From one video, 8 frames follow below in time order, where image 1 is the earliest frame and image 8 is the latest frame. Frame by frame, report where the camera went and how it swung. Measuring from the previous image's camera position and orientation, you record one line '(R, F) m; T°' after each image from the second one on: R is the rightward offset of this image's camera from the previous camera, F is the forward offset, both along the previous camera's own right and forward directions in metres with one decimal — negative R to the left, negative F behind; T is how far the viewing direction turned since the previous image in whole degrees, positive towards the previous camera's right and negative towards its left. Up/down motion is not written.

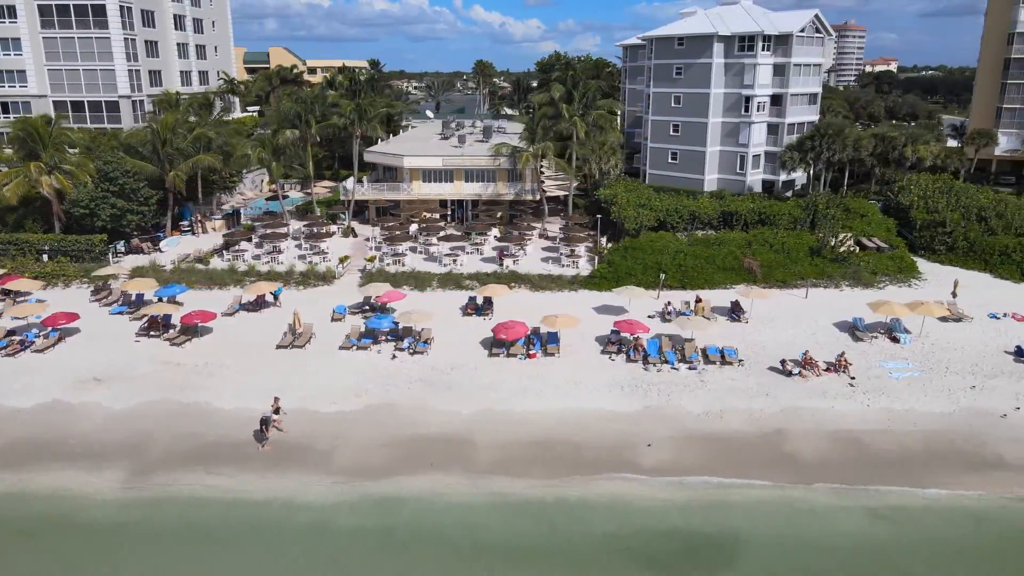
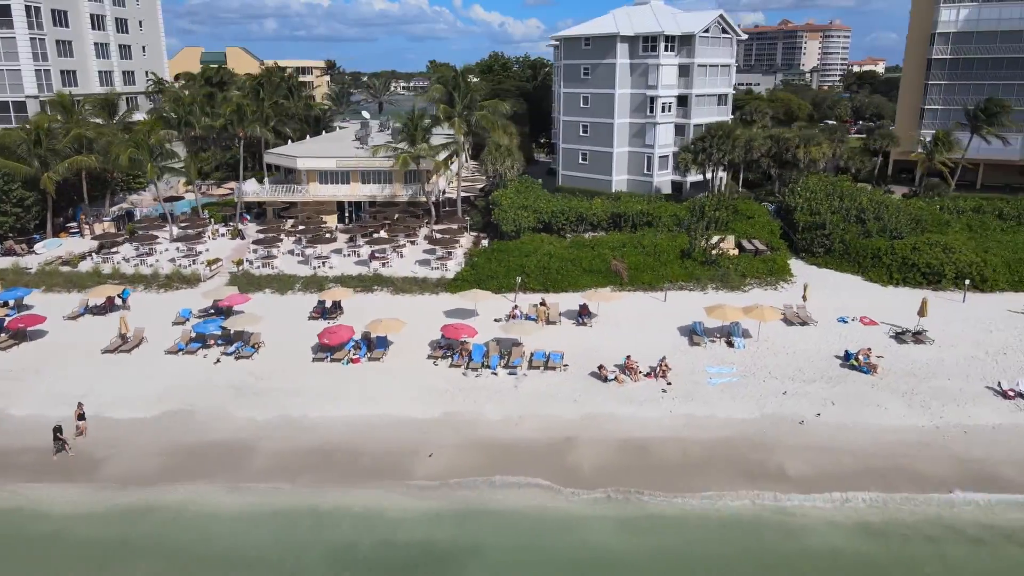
(+6.5, +0.3) m; 0°
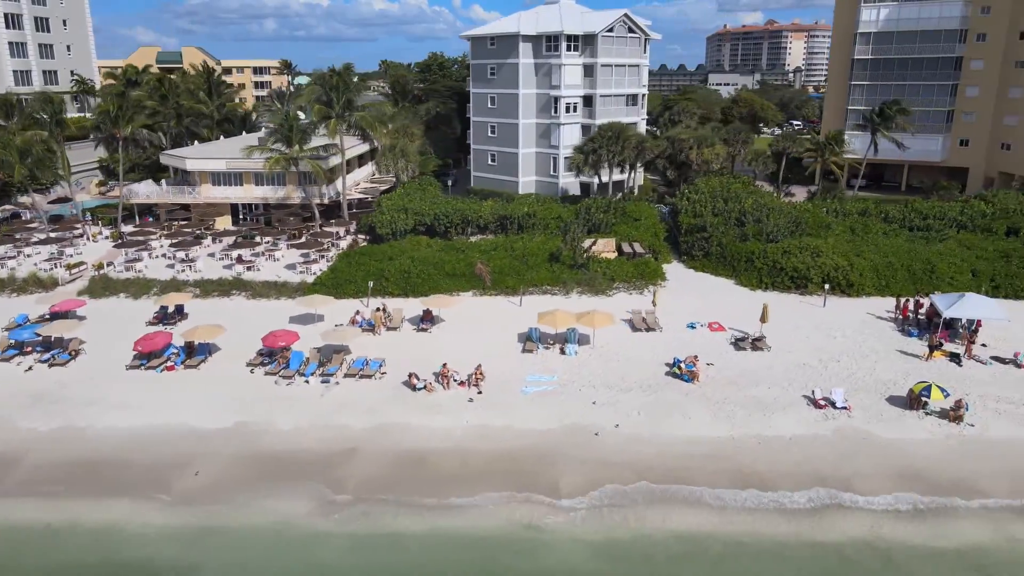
(+6.5, +0.7) m; 0°
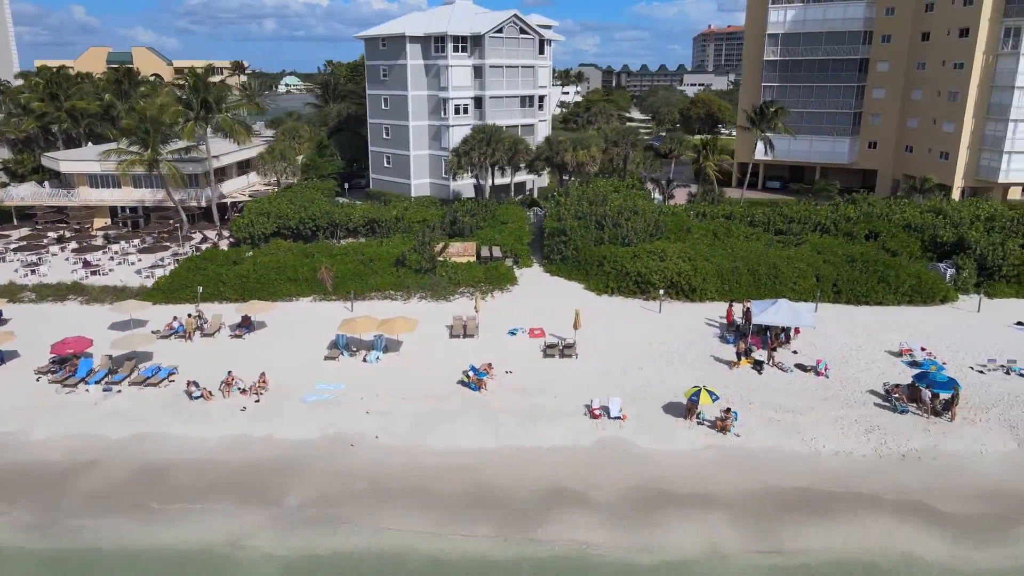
(+7.3, +0.4) m; 0°
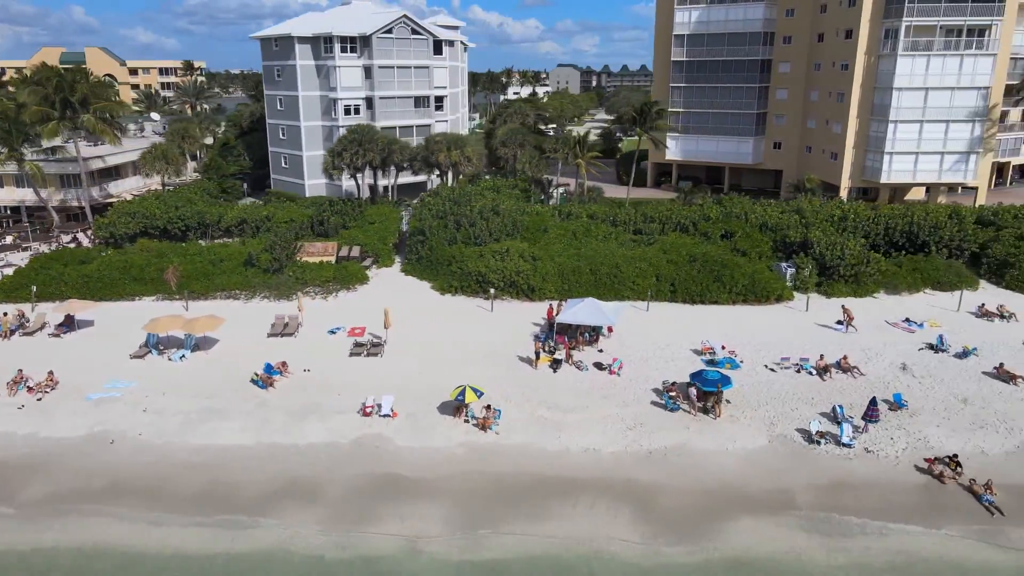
(+7.2, -0.2) m; 0°
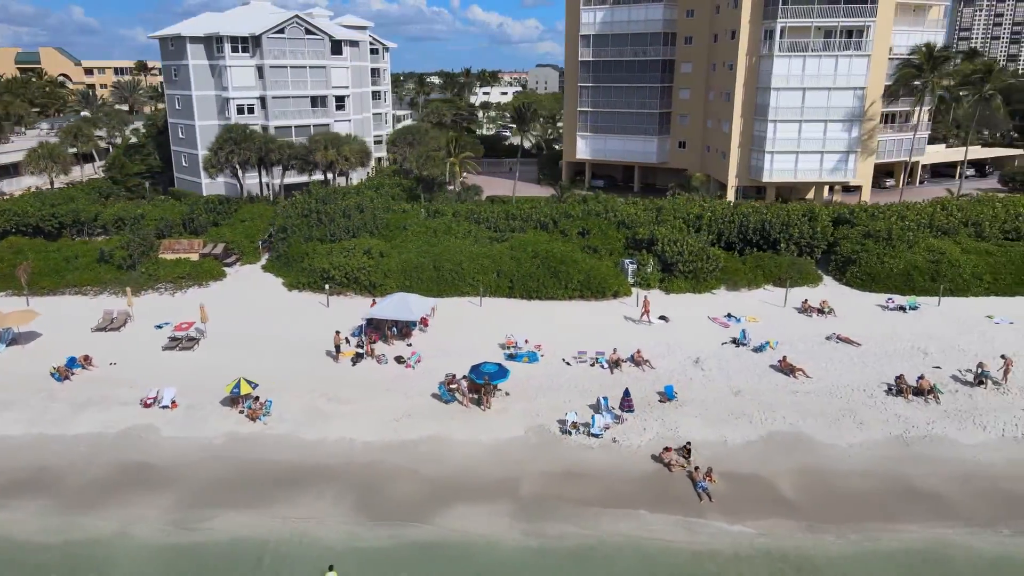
(+7.2, -0.6) m; 0°
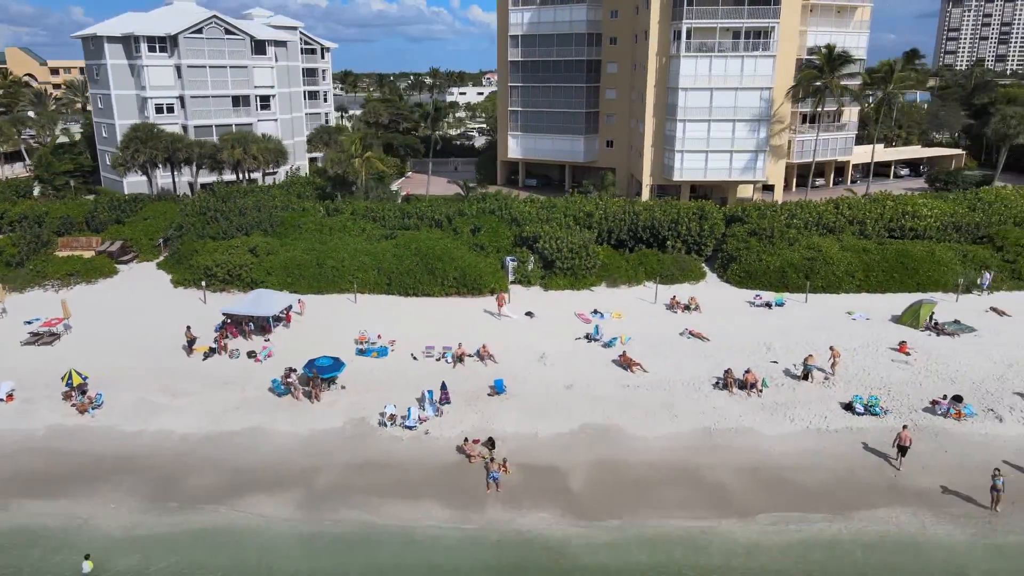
(+5.6, -0.5) m; 0°
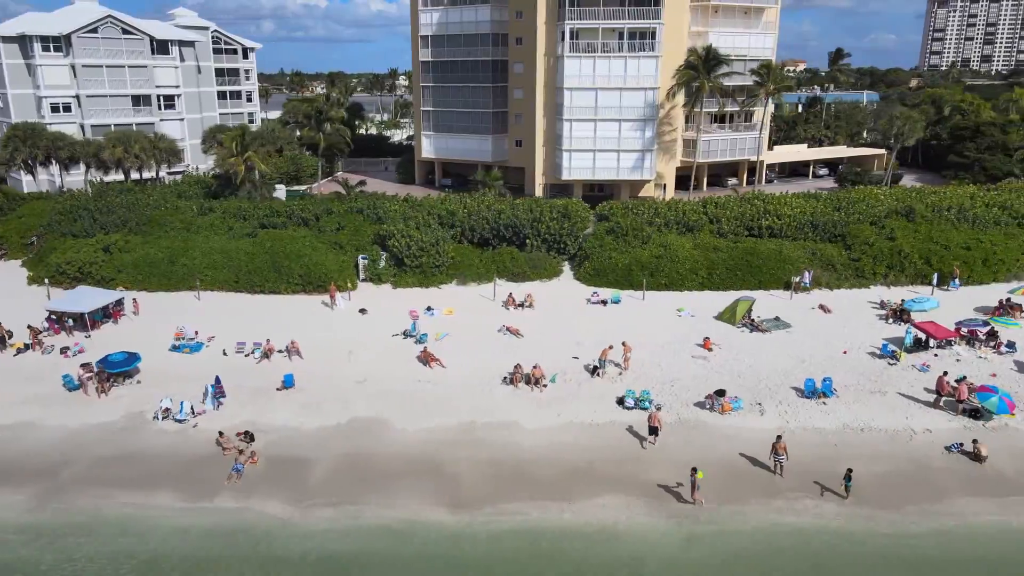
(+7.1, -0.4) m; 0°
